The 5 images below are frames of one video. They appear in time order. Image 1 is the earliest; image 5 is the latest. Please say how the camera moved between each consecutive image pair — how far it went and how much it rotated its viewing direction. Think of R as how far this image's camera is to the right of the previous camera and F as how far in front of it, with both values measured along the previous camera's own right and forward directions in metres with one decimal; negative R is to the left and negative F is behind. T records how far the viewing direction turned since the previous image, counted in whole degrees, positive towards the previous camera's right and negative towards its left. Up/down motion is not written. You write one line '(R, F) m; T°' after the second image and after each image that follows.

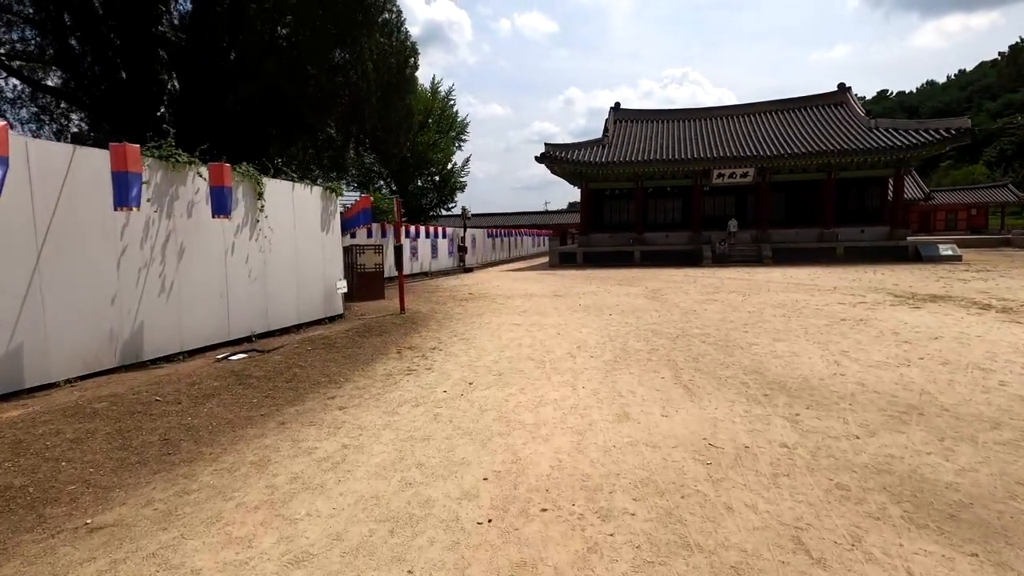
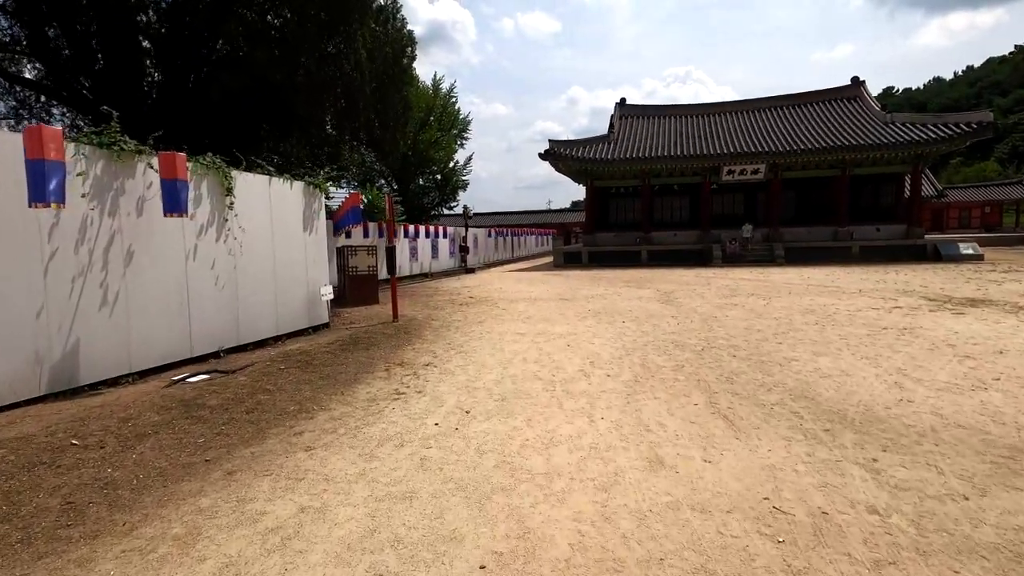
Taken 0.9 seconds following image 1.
(0.0, +0.8) m; 0°
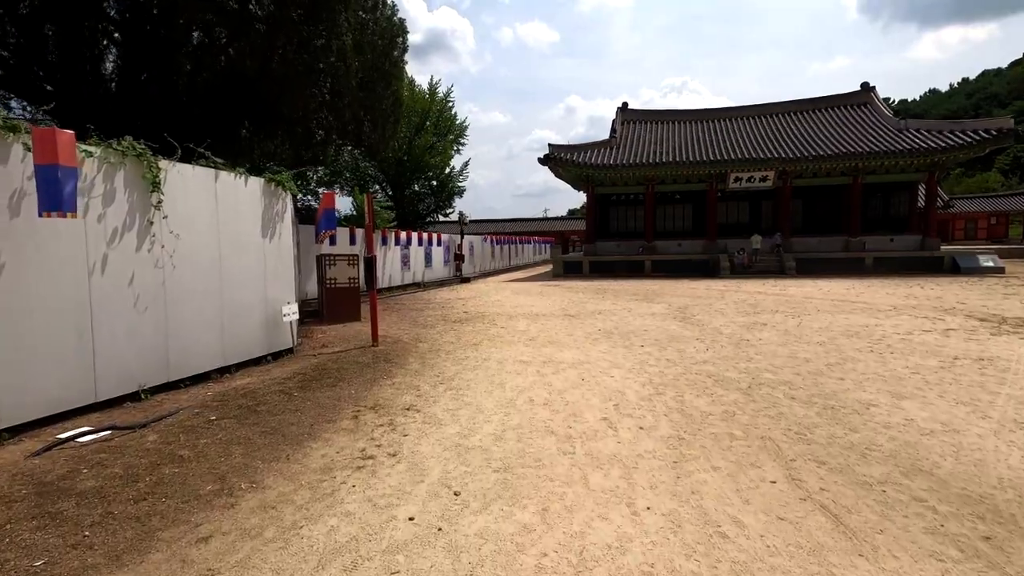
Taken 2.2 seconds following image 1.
(-0.1, +1.3) m; 0°
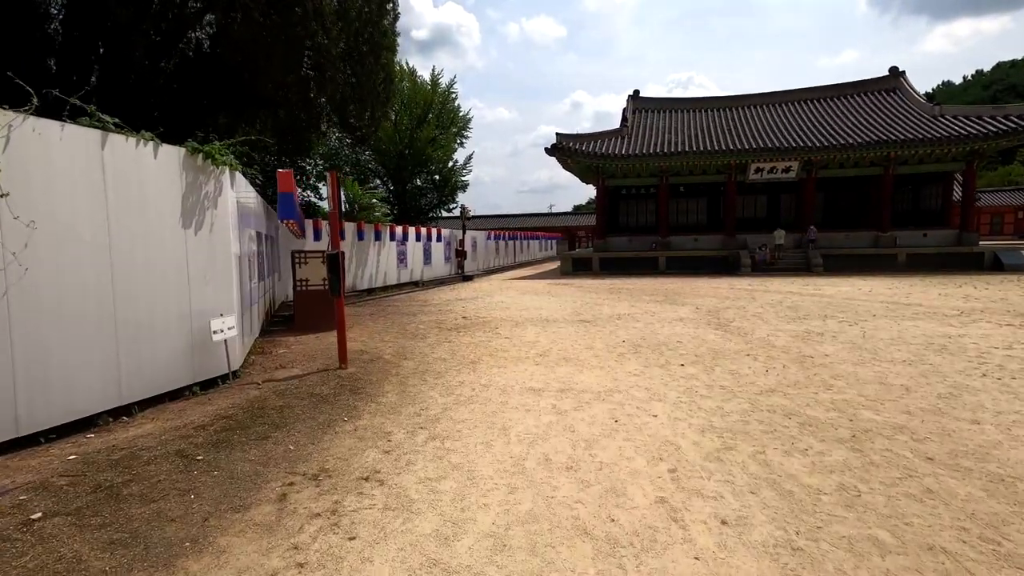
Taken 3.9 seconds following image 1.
(0.0, +1.6) m; -1°
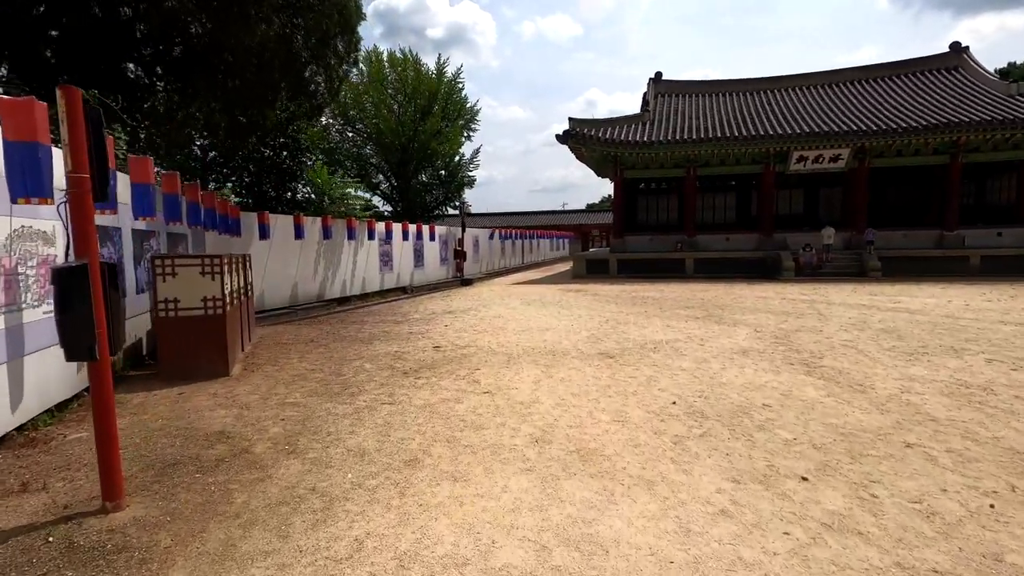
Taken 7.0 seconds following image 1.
(+0.3, +2.9) m; -1°
